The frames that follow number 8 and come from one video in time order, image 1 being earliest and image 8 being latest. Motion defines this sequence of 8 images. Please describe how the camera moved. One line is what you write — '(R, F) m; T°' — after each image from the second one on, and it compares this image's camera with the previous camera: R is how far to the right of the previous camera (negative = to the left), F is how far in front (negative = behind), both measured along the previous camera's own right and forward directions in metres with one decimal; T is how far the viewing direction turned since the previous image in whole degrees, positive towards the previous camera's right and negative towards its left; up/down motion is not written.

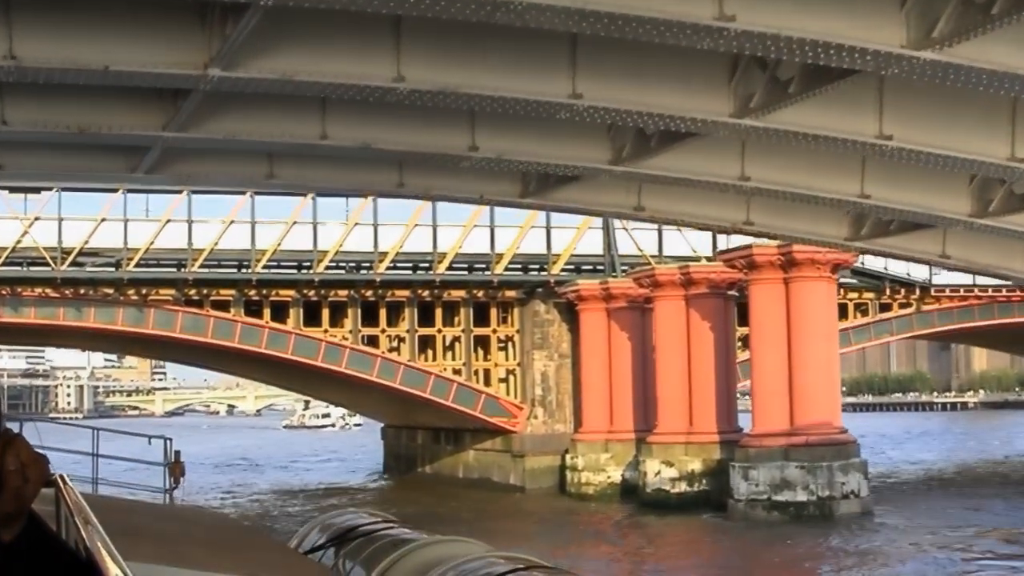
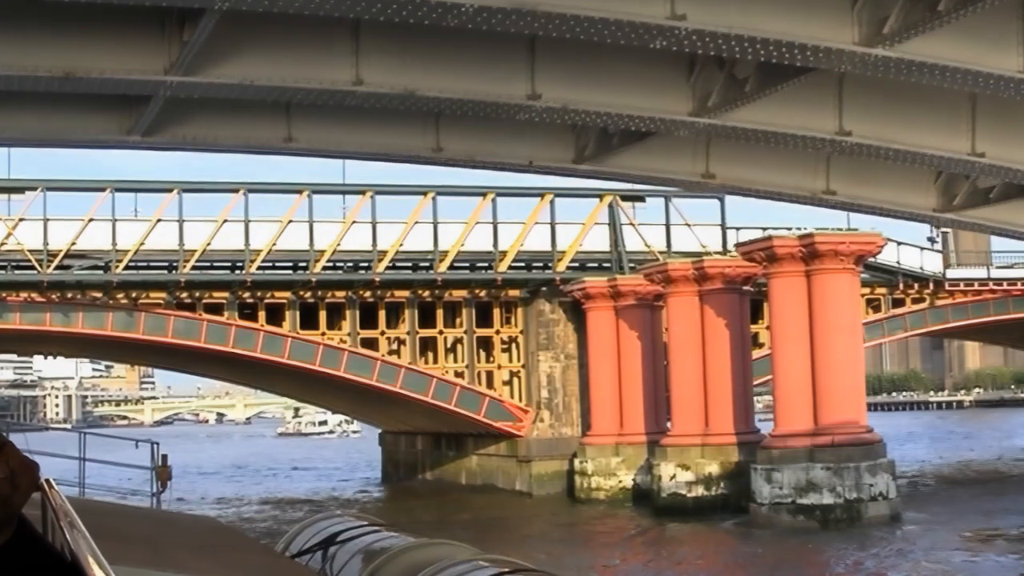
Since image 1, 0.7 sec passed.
(-0.4, +1.2) m; +1°
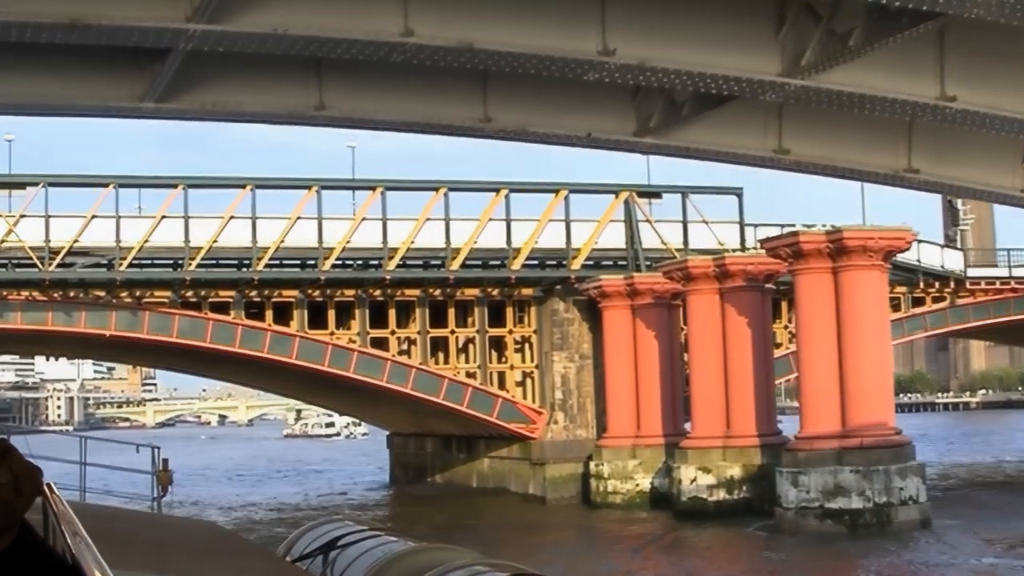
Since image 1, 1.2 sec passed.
(-0.3, +0.8) m; 0°
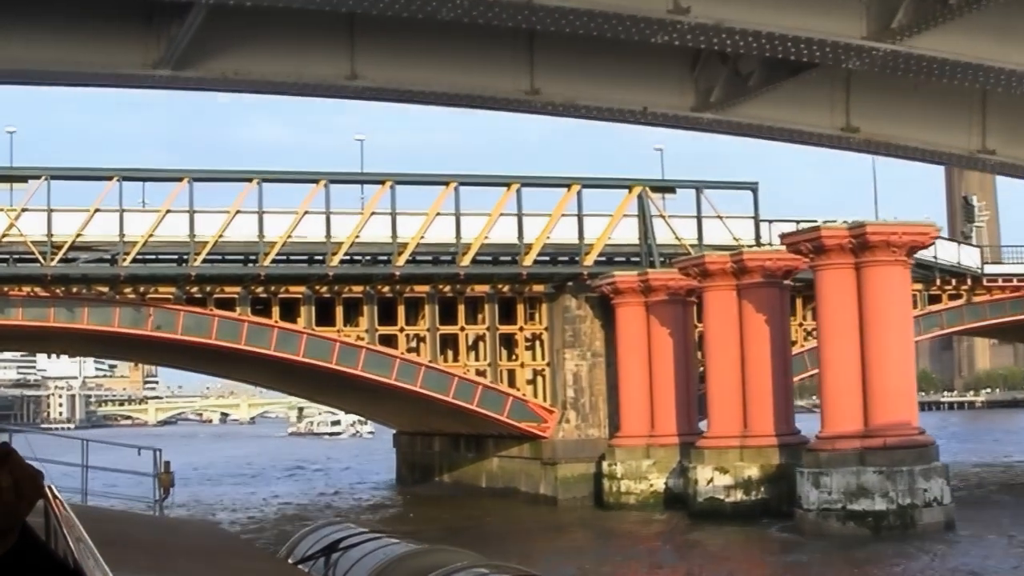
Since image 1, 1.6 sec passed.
(-0.2, +0.6) m; 0°
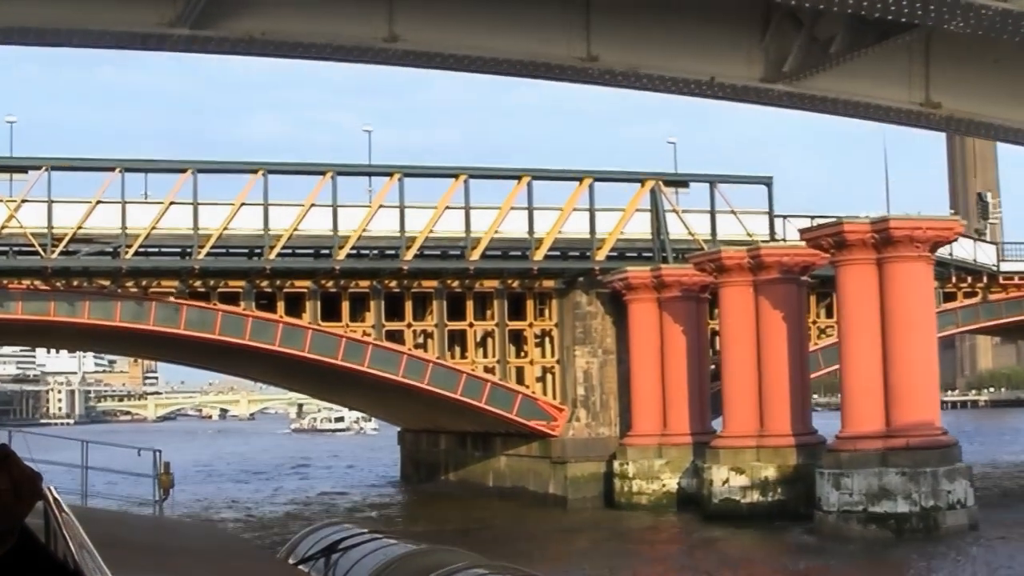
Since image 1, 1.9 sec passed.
(-0.2, +0.6) m; 0°
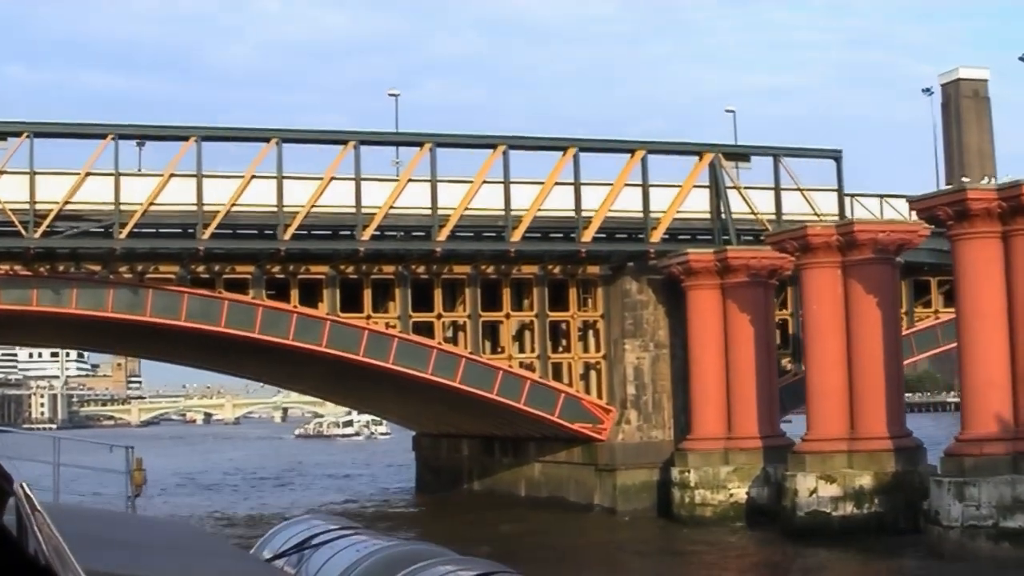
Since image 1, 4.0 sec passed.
(-1.1, +3.3) m; +1°
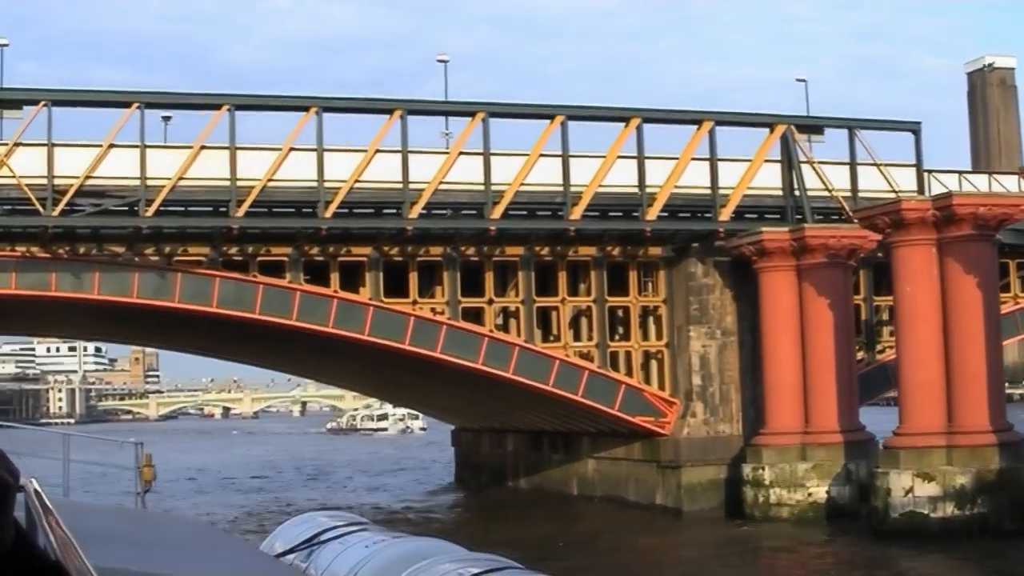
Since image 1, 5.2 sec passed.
(-0.7, +1.9) m; -1°
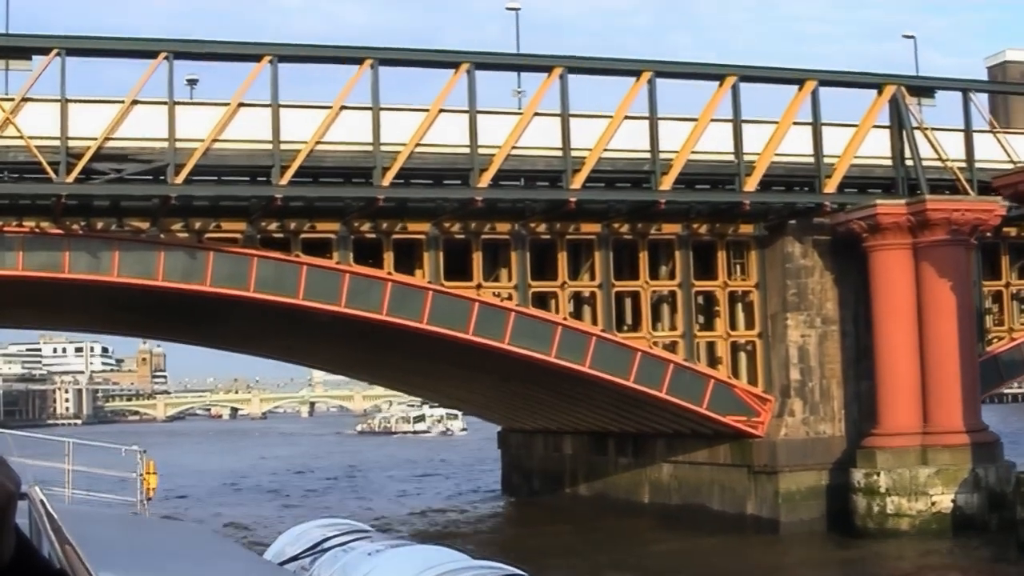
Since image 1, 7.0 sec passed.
(-1.1, +2.8) m; 0°
